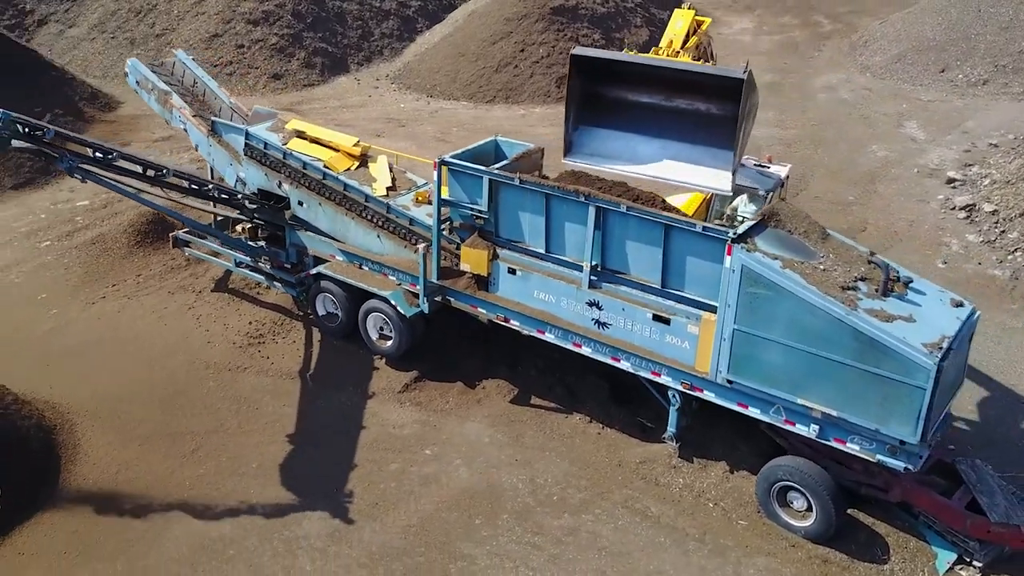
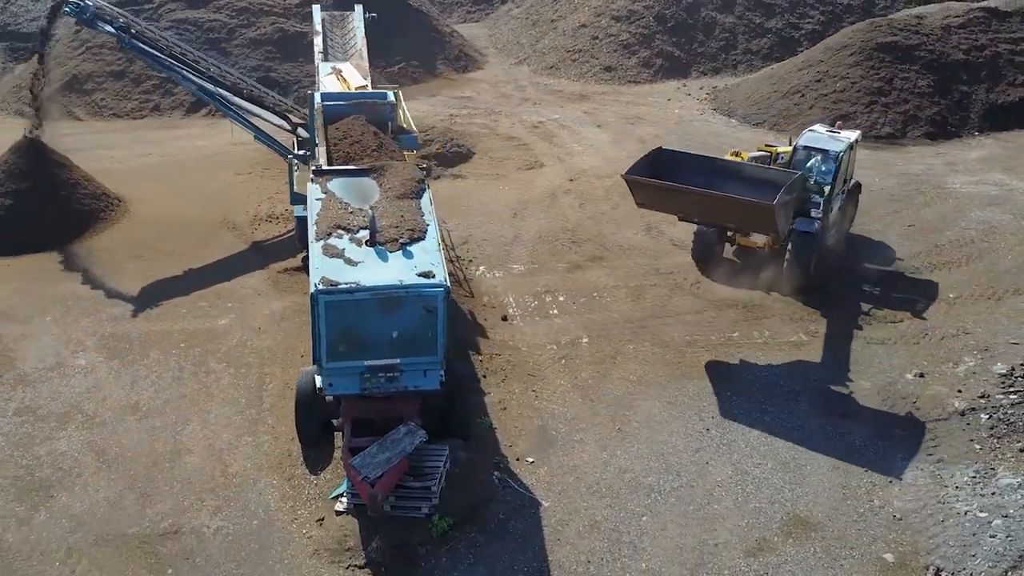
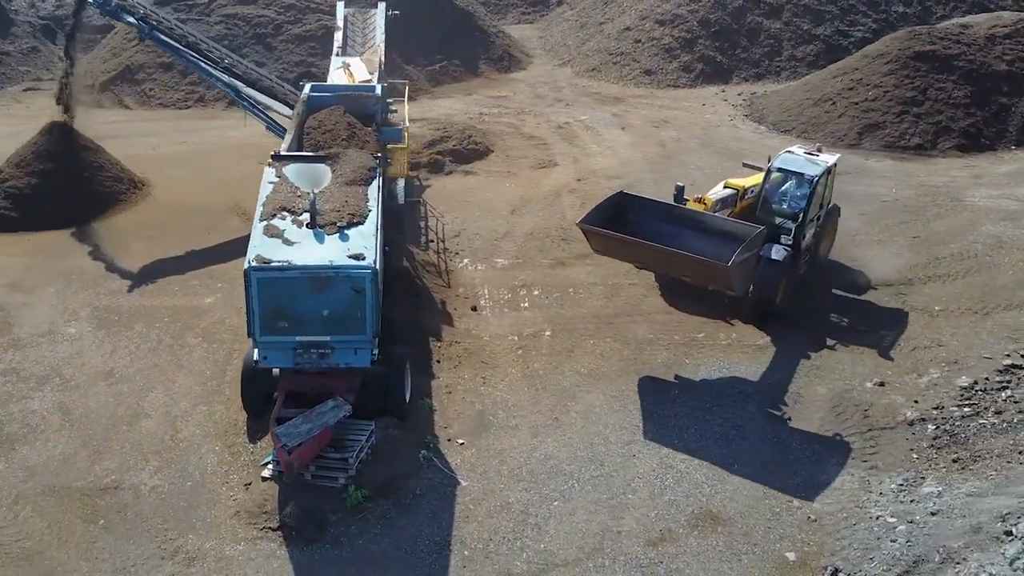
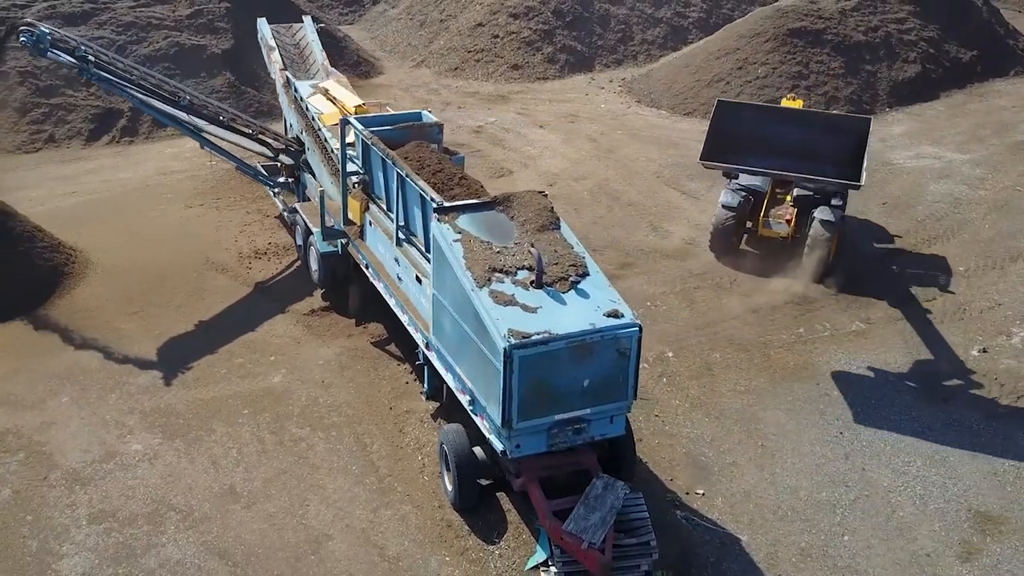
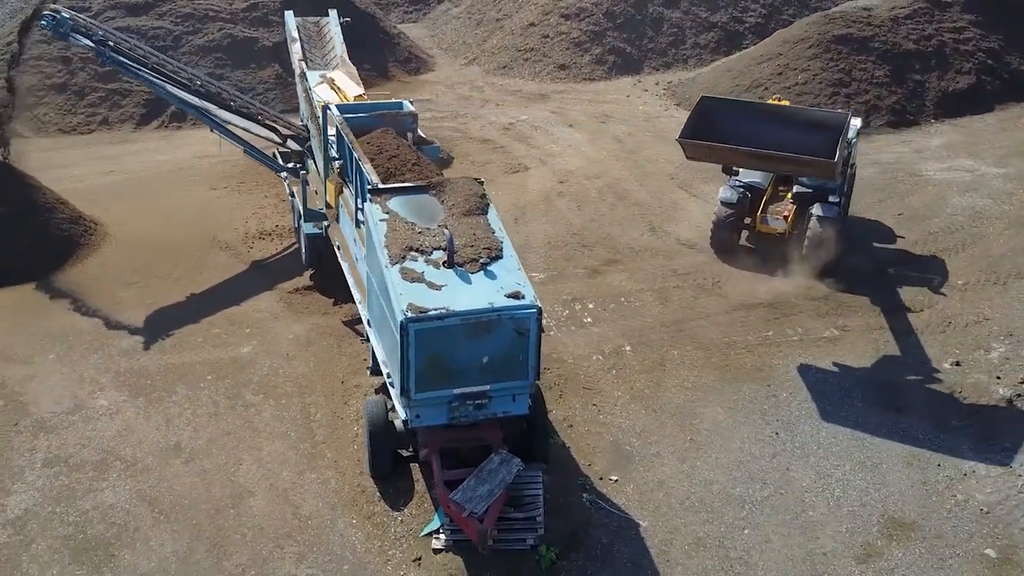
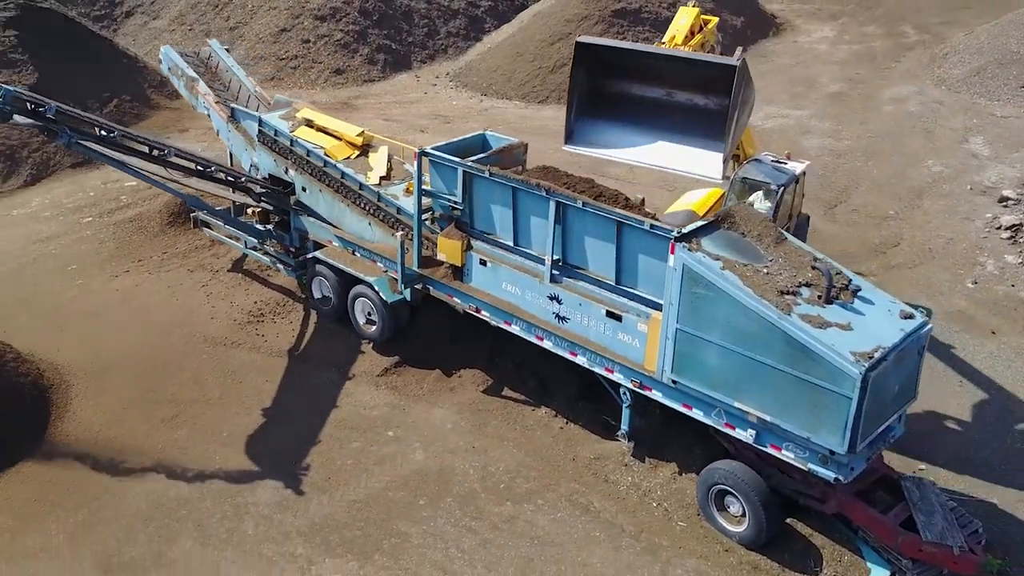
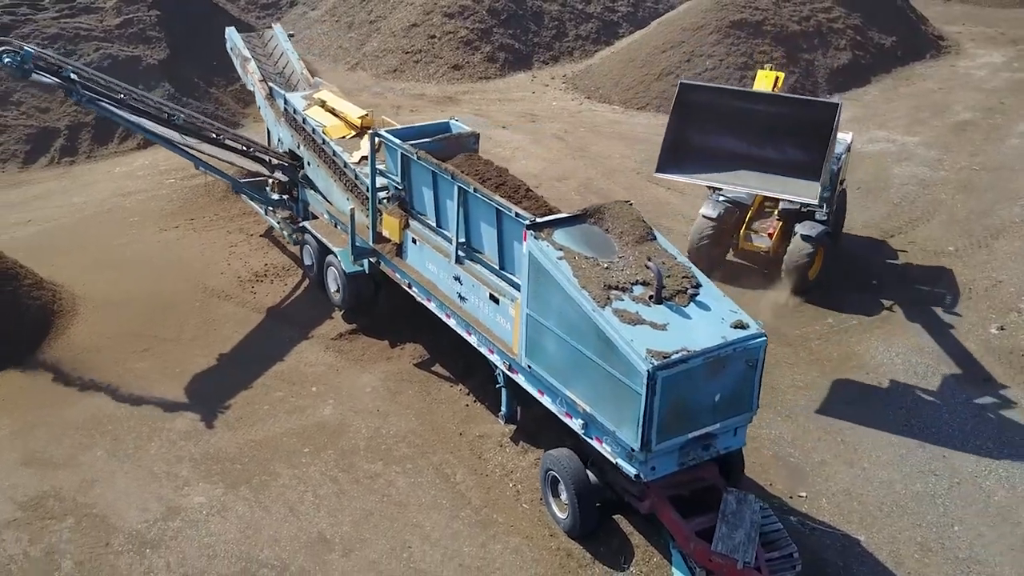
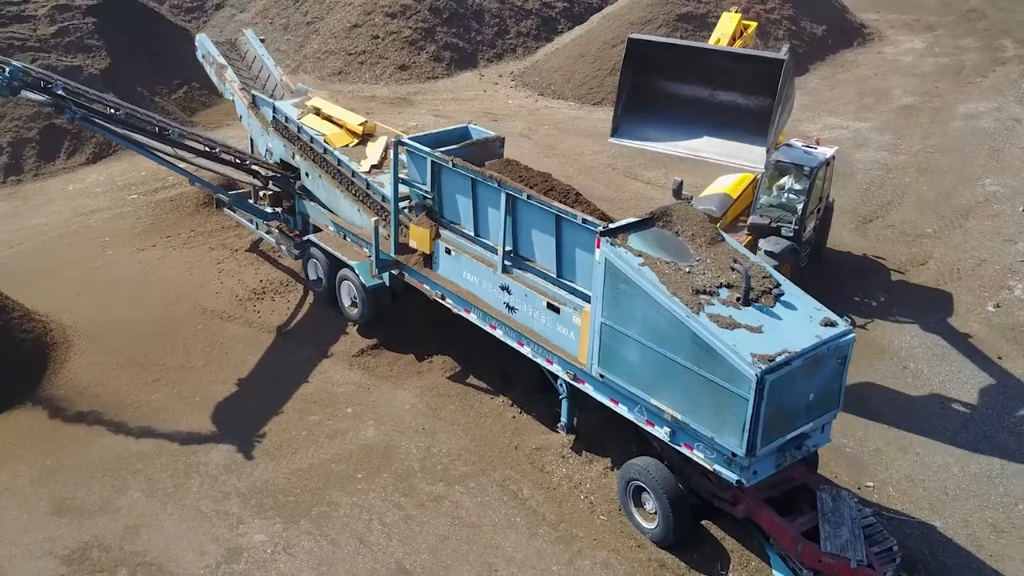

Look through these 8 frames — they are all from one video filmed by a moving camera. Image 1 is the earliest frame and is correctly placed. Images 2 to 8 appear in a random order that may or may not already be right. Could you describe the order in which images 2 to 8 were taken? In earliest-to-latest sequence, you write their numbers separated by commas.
6, 8, 7, 4, 5, 2, 3
